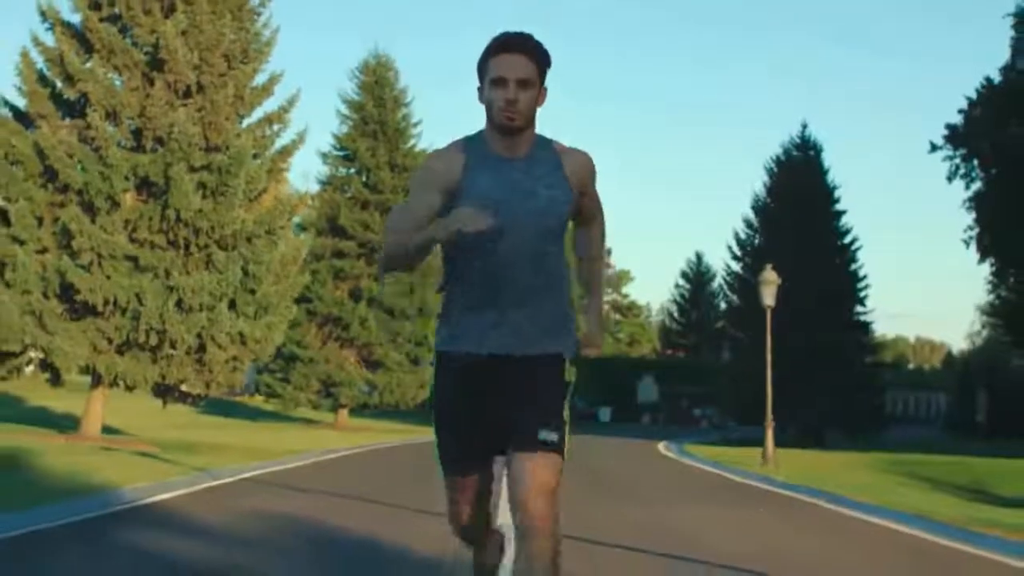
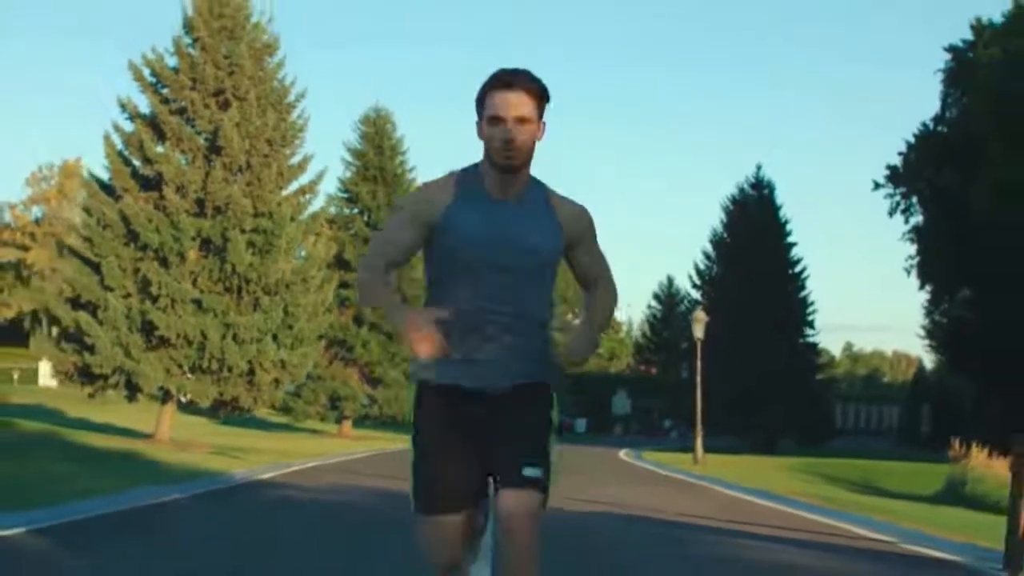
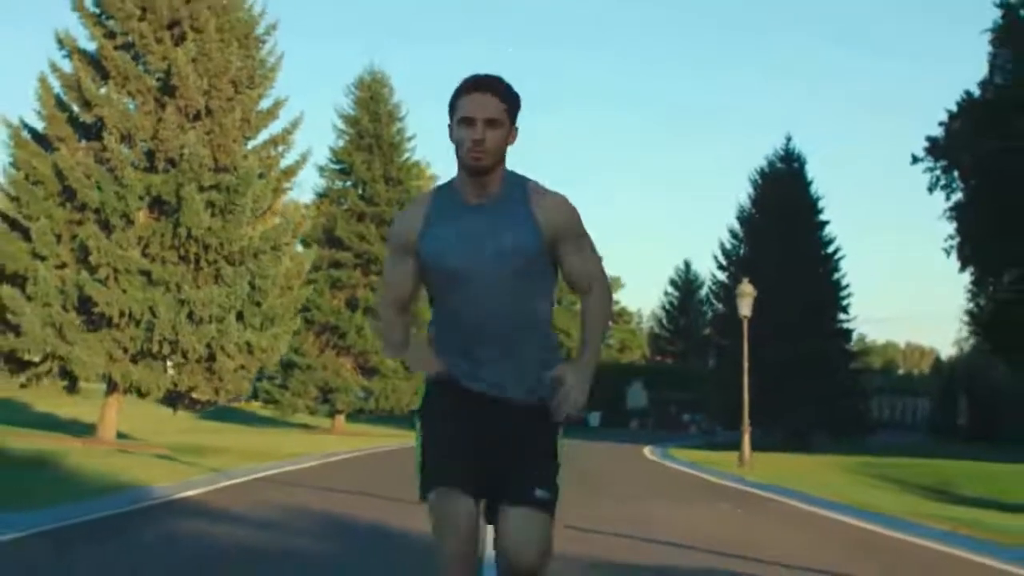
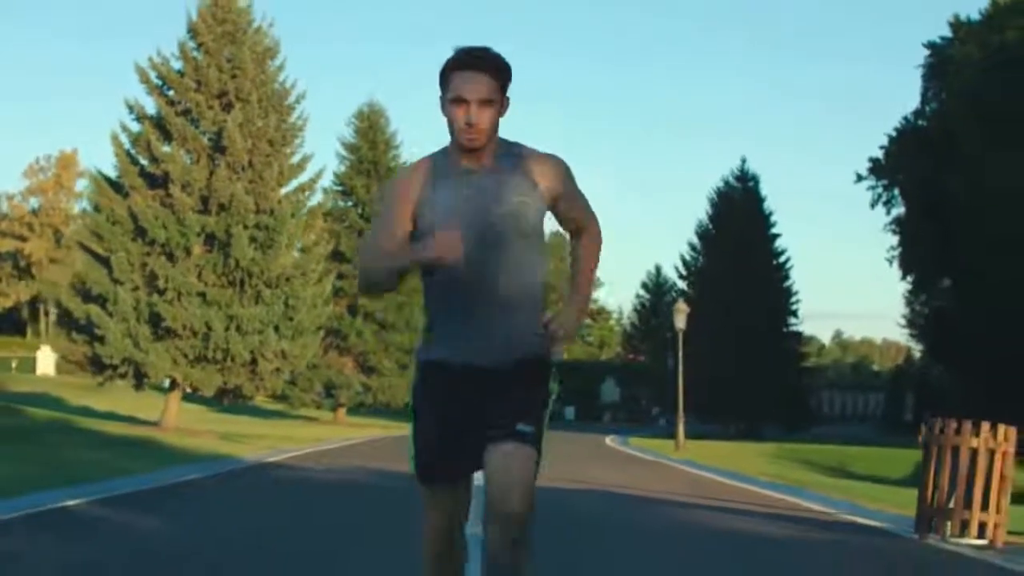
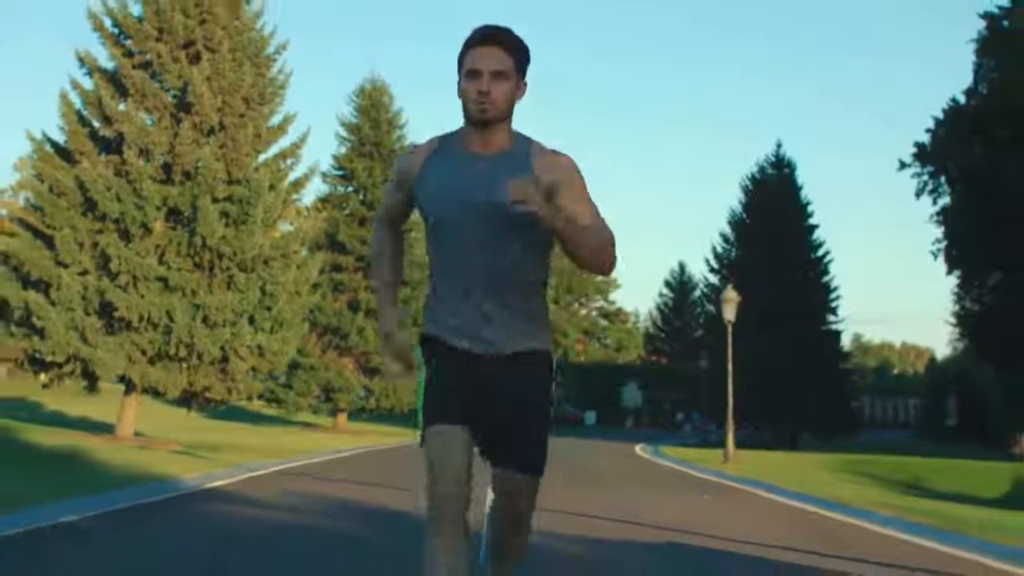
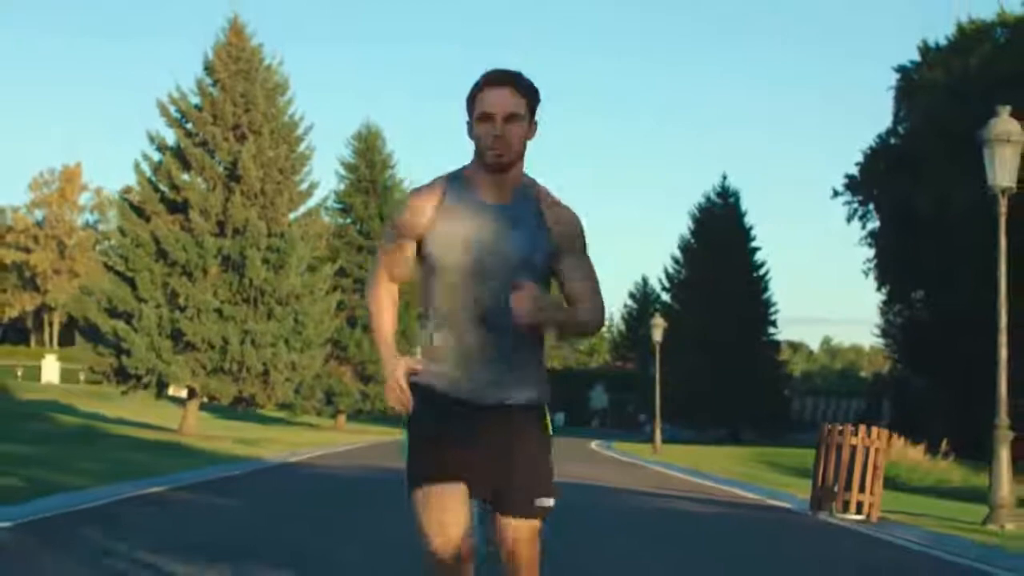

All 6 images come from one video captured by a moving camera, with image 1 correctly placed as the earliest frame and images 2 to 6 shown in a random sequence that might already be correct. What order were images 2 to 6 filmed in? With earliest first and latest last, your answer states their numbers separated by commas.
3, 5, 2, 4, 6
